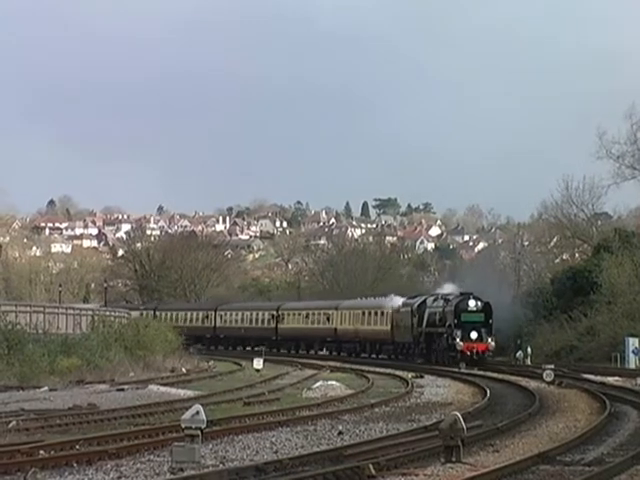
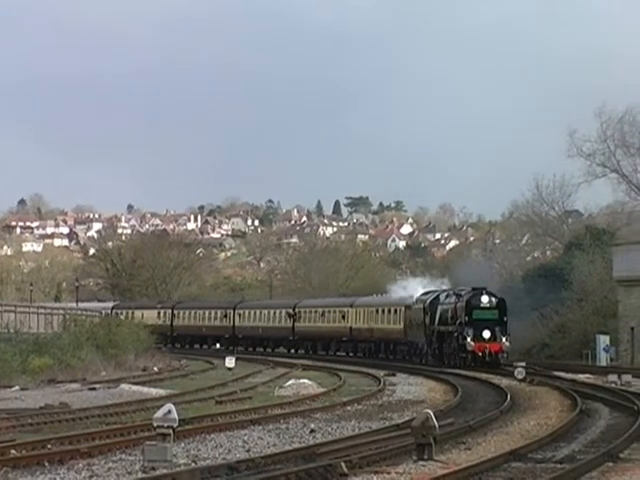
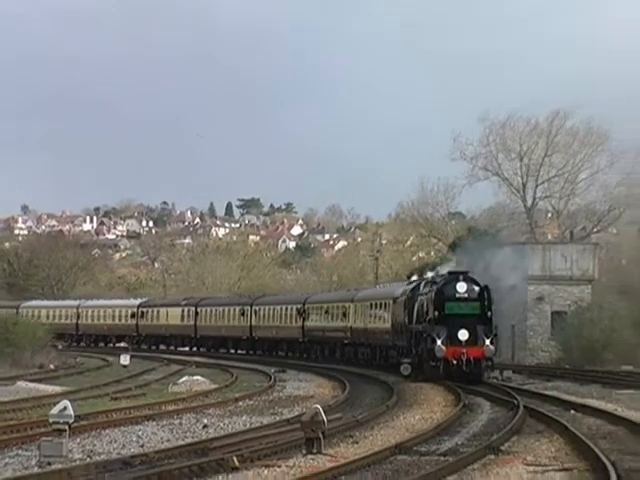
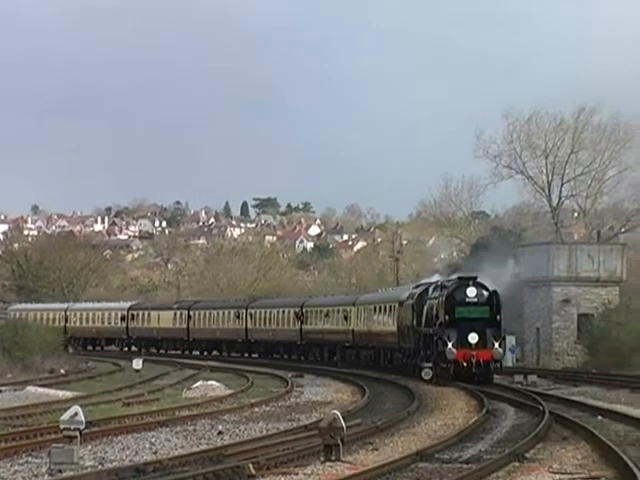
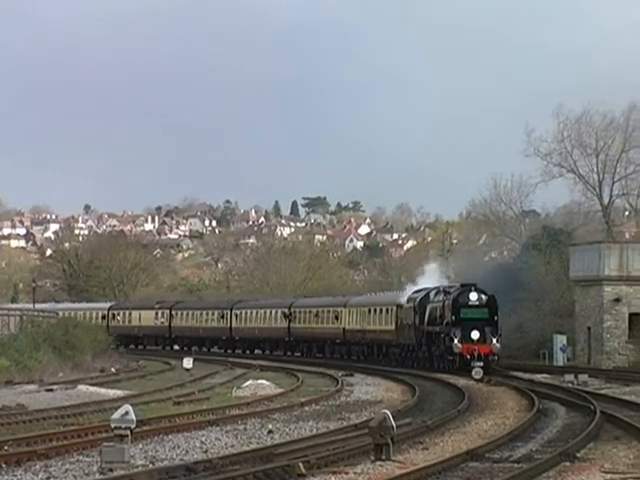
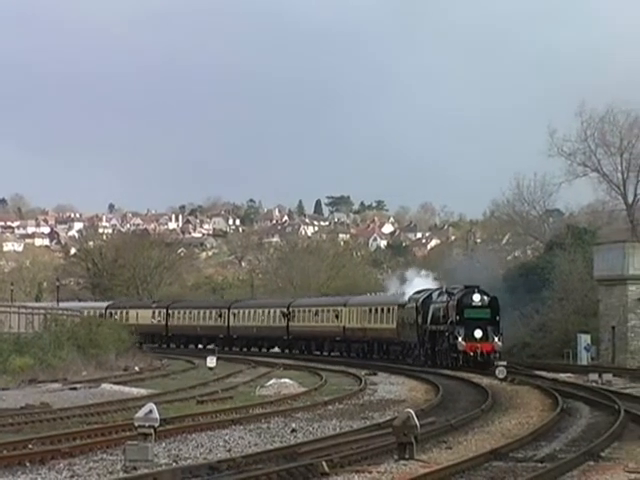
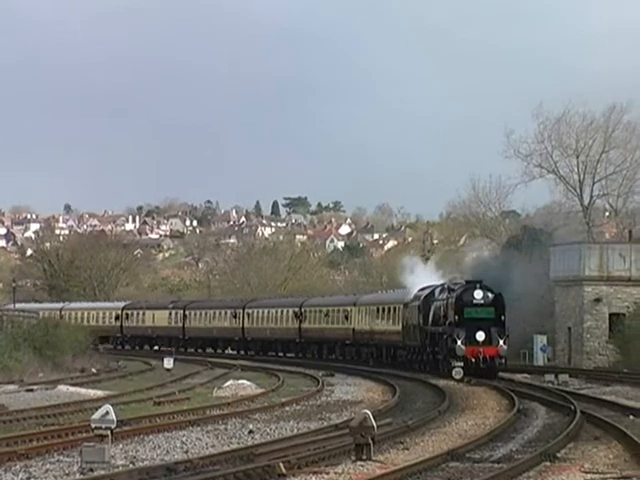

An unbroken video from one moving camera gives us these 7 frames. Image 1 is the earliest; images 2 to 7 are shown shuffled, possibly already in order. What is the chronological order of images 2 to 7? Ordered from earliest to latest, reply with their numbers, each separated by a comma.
2, 6, 5, 7, 4, 3
